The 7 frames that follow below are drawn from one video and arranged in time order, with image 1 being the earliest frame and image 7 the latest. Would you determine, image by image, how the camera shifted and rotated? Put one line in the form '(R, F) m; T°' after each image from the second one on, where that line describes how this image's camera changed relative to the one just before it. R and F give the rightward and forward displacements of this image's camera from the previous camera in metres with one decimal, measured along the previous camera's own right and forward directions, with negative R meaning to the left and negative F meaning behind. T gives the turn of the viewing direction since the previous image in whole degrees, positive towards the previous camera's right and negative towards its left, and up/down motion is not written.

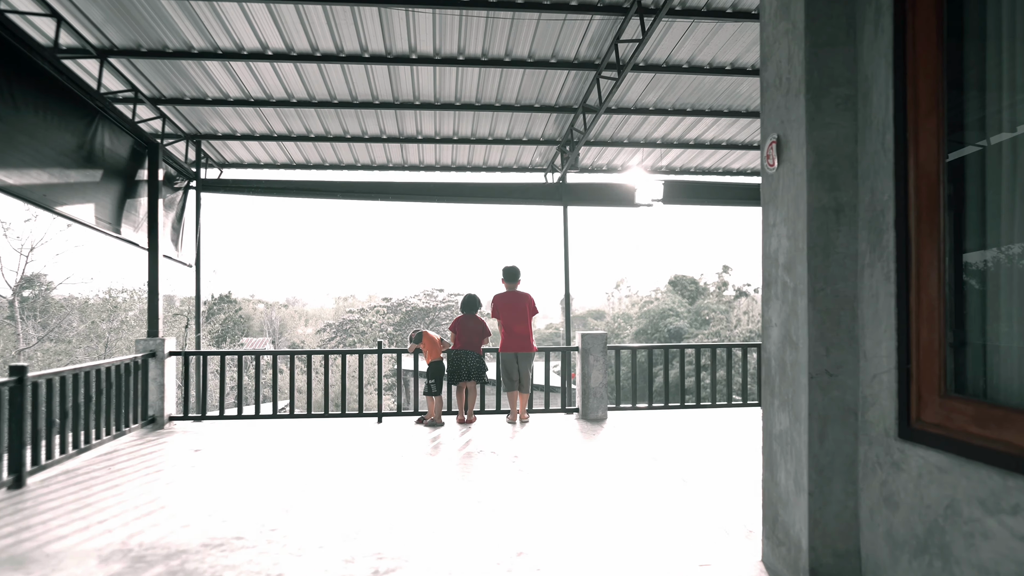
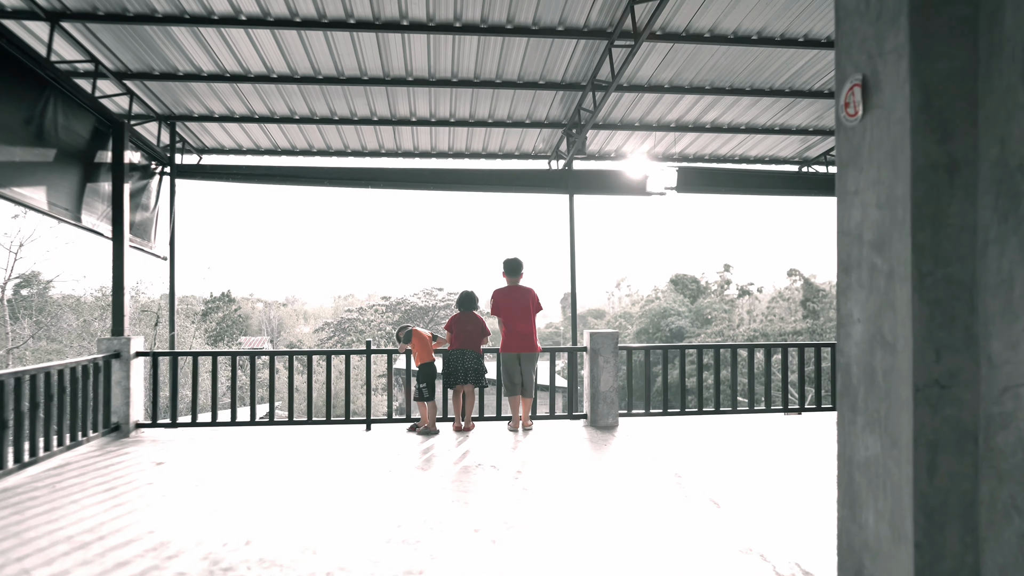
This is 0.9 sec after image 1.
(0.0, +0.5) m; 0°
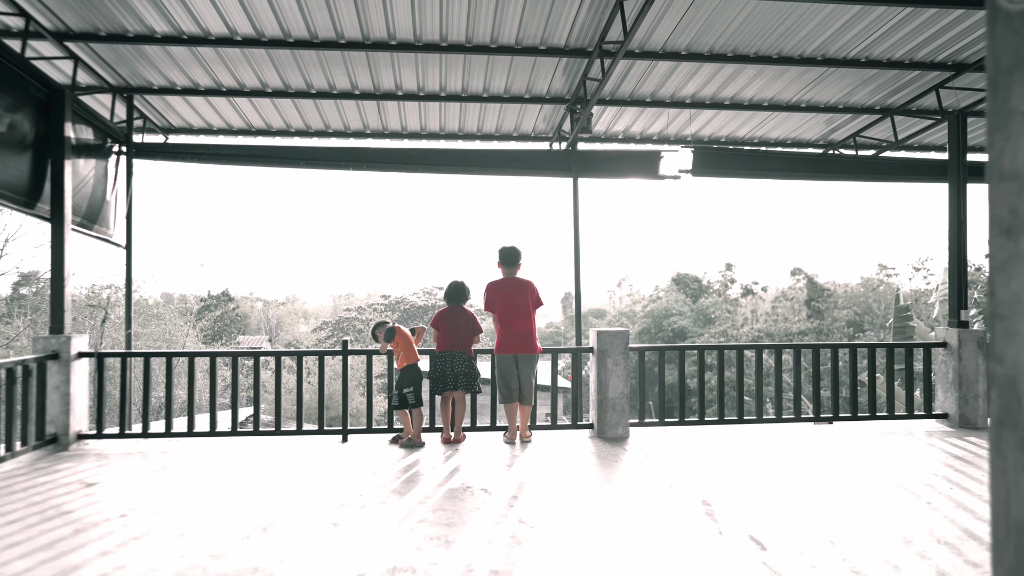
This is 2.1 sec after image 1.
(0.0, +0.7) m; 0°
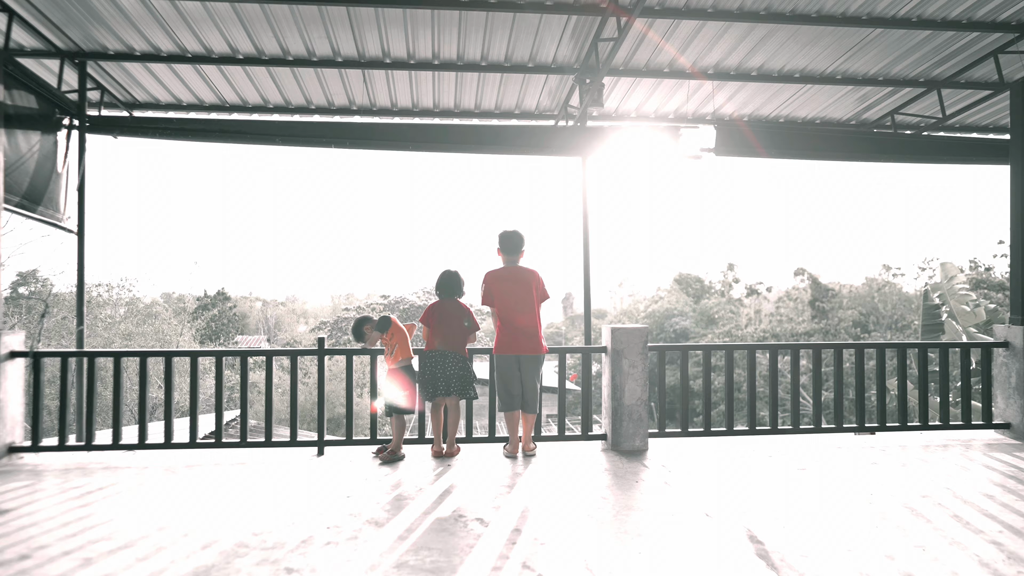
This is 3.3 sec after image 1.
(0.0, +0.6) m; 0°
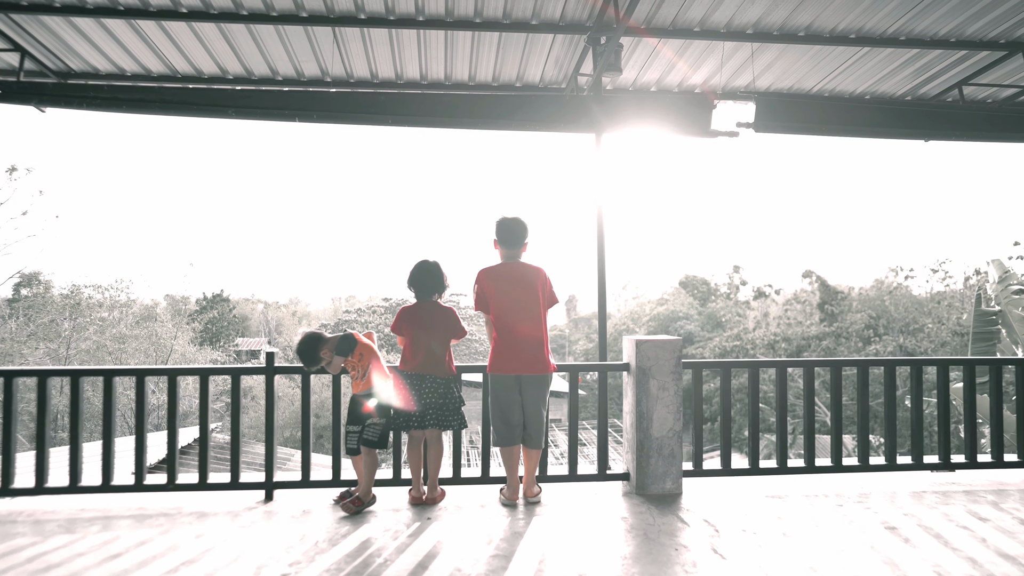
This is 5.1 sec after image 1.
(0.0, +0.9) m; 0°
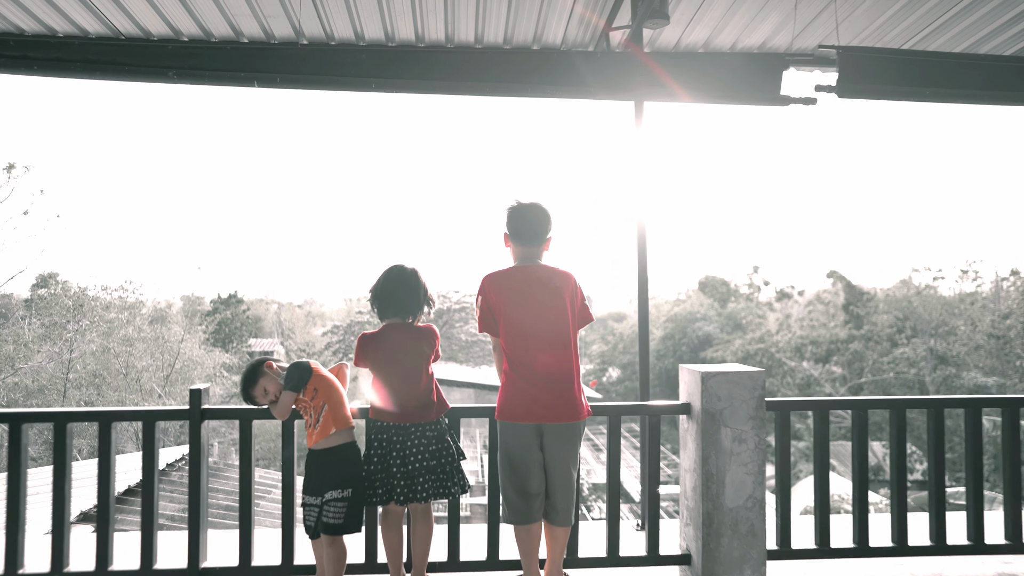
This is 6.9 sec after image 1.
(0.0, +0.9) m; -1°
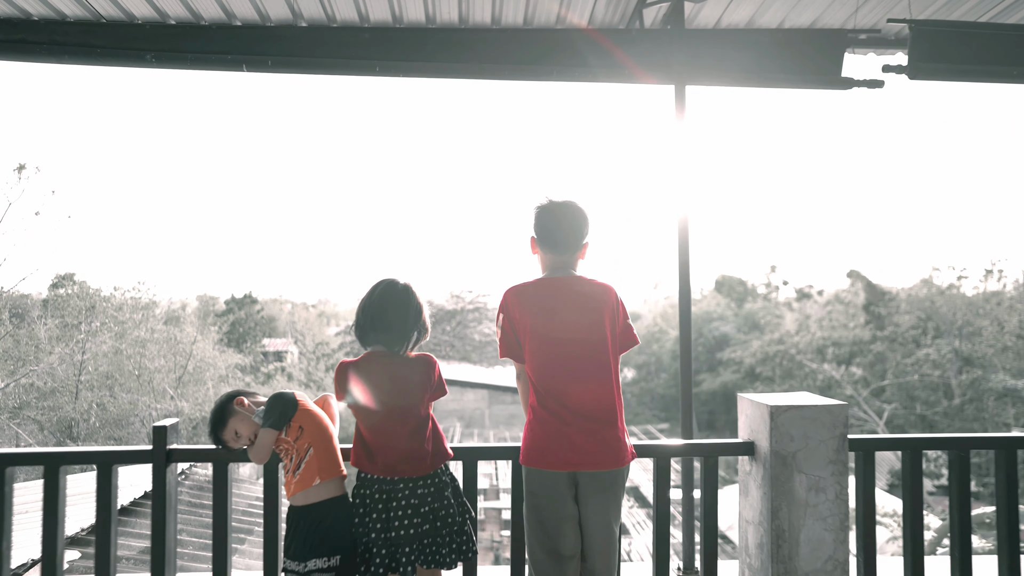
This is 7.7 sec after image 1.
(0.0, +0.4) m; -1°
